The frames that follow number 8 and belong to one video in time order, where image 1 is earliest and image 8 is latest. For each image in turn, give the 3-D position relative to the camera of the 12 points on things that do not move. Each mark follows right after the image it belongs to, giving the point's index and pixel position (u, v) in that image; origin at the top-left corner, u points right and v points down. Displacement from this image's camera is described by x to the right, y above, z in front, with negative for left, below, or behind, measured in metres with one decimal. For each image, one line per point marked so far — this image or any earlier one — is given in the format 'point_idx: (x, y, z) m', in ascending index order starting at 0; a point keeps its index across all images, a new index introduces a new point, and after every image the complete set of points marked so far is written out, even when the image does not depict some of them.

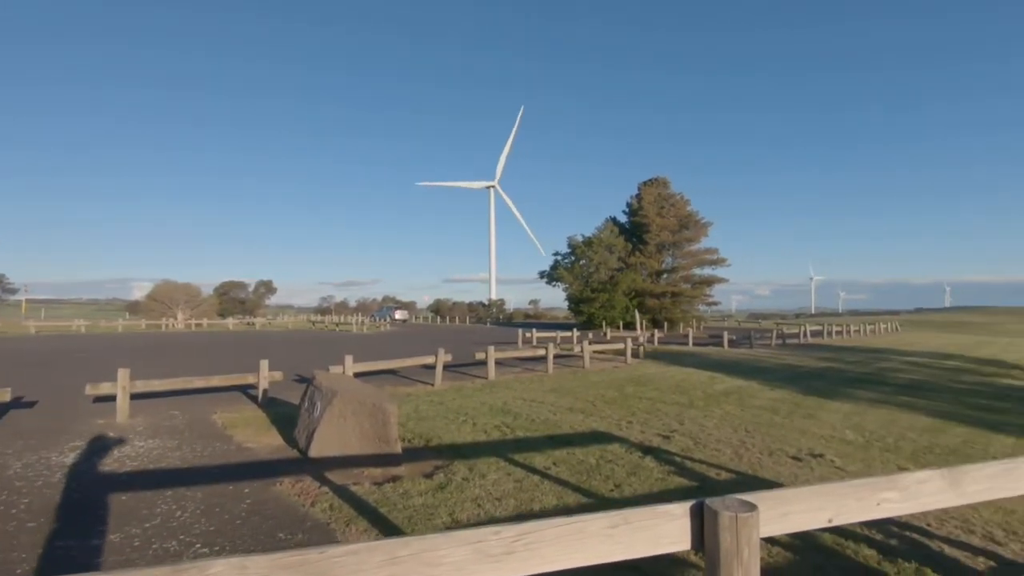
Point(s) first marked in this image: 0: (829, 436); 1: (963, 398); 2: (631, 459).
0: (+7.0, -3.3, +11.8) m
1: (+14.9, -3.7, +18.0) m
2: (+2.1, -3.0, +9.5) m
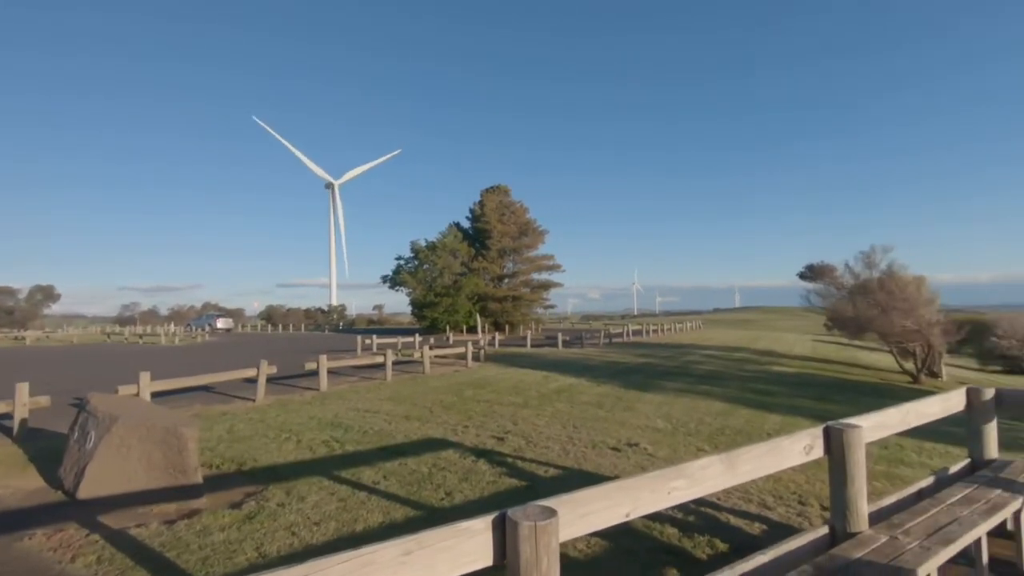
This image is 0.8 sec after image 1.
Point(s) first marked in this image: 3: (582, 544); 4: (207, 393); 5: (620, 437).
0: (+3.2, -3.3, +13.0) m
1: (+9.1, -3.8, +21.1) m
2: (-0.8, -3.1, +9.4) m
3: (+0.8, -3.0, +6.2) m
4: (-9.1, -3.2, +16.1) m
5: (+2.4, -3.3, +11.8) m
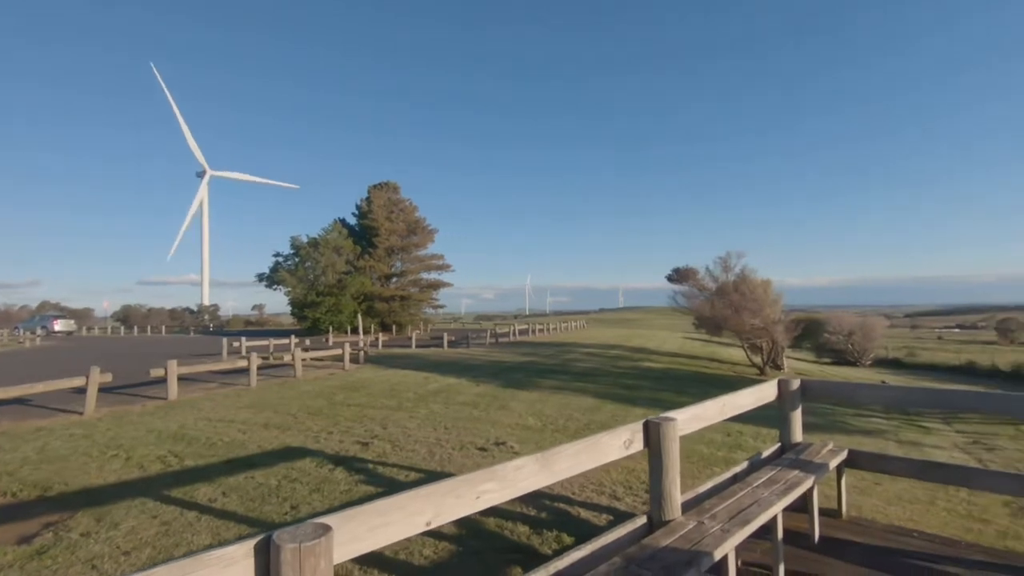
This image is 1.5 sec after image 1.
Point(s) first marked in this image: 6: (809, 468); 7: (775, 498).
0: (+0.1, -3.3, +13.2) m
1: (+4.3, -3.8, +22.3) m
2: (-3.2, -3.0, +8.8) m
3: (-0.9, -3.0, +6.1) m
4: (-12.6, -3.1, +13.8) m
5: (-0.5, -3.3, +11.9) m
6: (+3.1, -1.9, +5.6) m
7: (+2.3, -1.9, +4.8) m
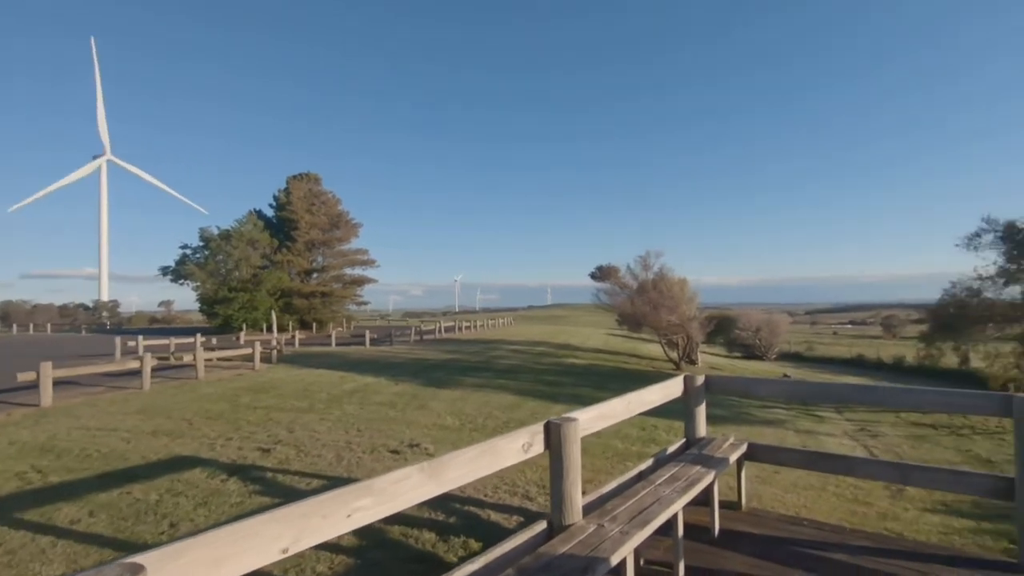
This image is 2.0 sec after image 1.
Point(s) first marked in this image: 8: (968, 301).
0: (-1.9, -3.2, +12.8) m
1: (+1.1, -3.7, +22.4) m
2: (-4.5, -3.0, +8.1) m
3: (-2.0, -2.9, +5.6) m
4: (-14.5, -2.9, +11.8) m
5: (-2.3, -3.2, +11.4) m
6: (+2.1, -1.9, +5.7) m
7: (+1.4, -1.8, +4.8) m
8: (+16.1, -0.4, +19.0) m
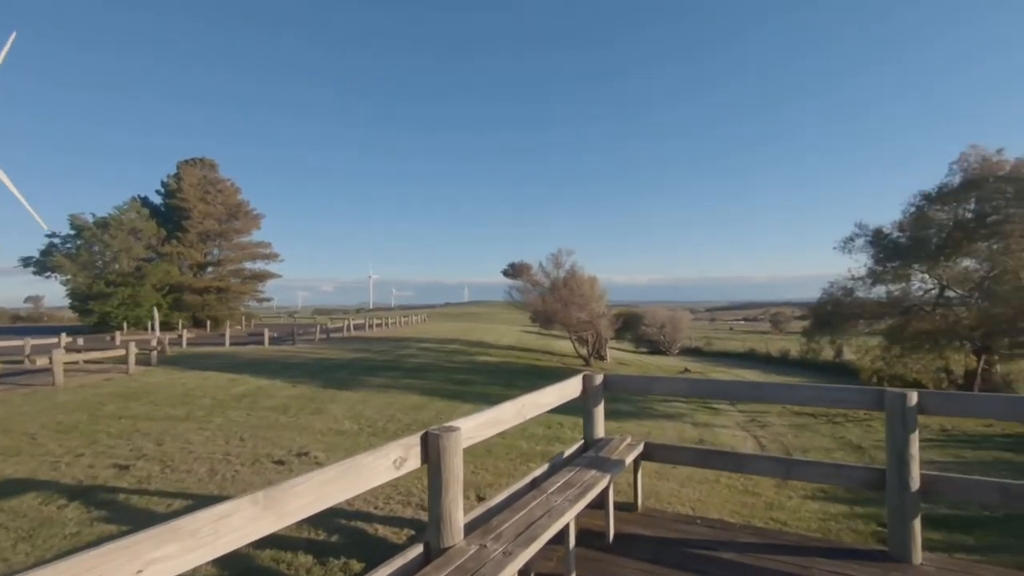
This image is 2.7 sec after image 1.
0: (-4.1, -3.1, +11.9) m
1: (-2.6, -3.6, +21.9) m
2: (-6.0, -2.9, +6.8) m
3: (-3.1, -2.8, +4.8) m
4: (-16.4, -2.7, +8.9) m
5: (-4.3, -3.1, +10.5) m
6: (+1.0, -1.8, +5.5) m
7: (+0.5, -1.8, +4.5) m
8: (+12.7, -0.4, +20.8) m
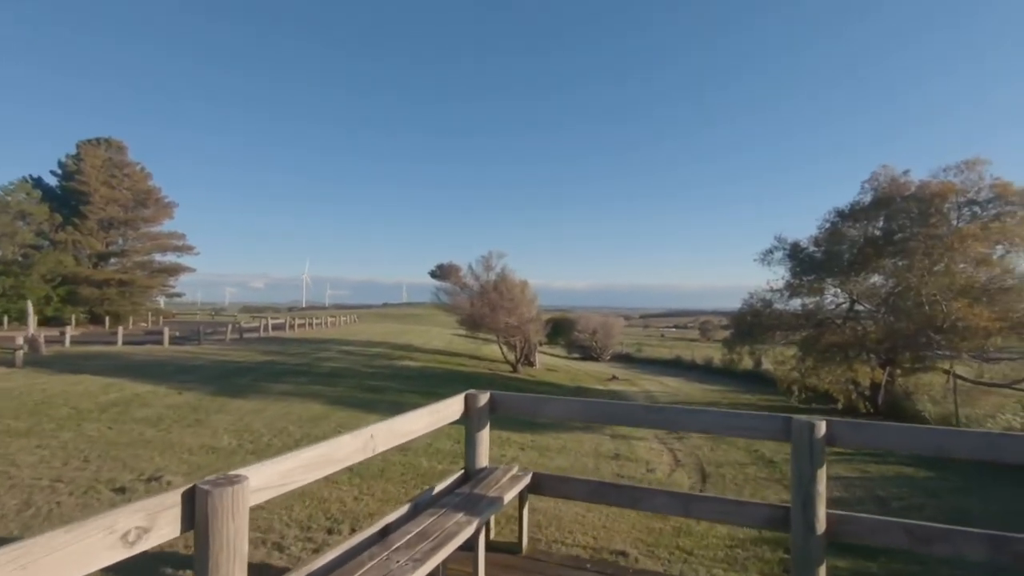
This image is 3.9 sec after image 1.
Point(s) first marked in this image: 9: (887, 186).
0: (-6.1, -3.1, +10.4) m
1: (-5.7, -3.6, +20.5) m
2: (-7.3, -2.7, +5.2) m
3: (-4.2, -2.8, +3.5) m
4: (-18.0, -2.2, +6.1) m
5: (-6.1, -3.0, +9.0) m
6: (-0.3, -1.9, +4.6) m
7: (-0.7, -1.8, +3.5) m
8: (+9.8, -0.9, +21.2) m
9: (+13.4, +3.7, +19.3) m
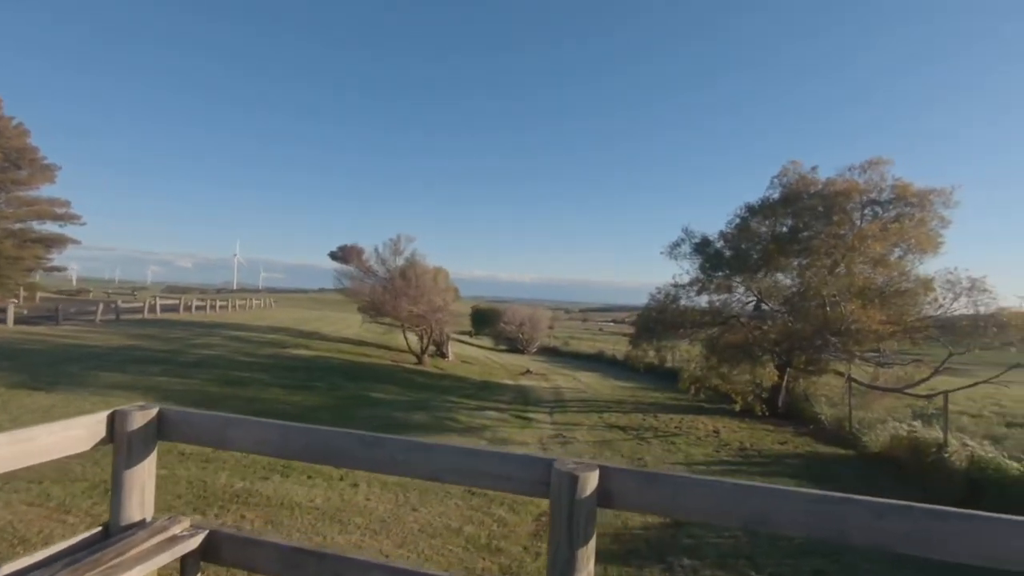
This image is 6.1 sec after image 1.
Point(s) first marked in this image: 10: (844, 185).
0: (-8.8, -2.5, +7.9) m
1: (-9.5, -2.8, +18.0) m
2: (-9.5, -2.2, +2.5) m
3: (-6.3, -2.4, +1.2) m
4: (-20.2, -1.3, +2.4) m
5: (-8.7, -2.4, +6.5) m
6: (-2.4, -1.6, +2.7) m
7: (-2.7, -1.6, +1.6) m
8: (+5.8, -0.7, +20.2) m
9: (+9.8, +3.7, +18.7) m
10: (+10.9, +3.4, +17.6) m
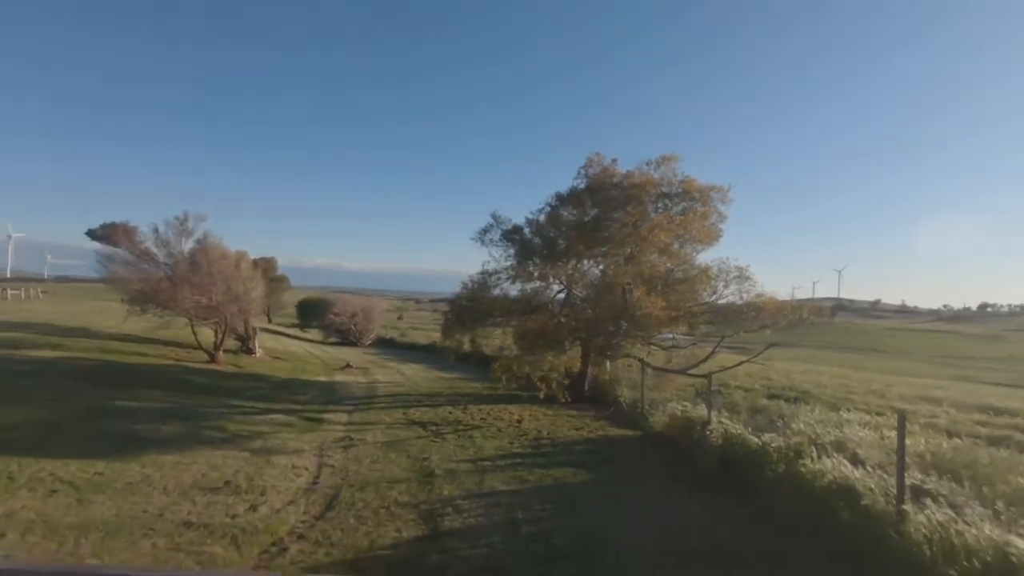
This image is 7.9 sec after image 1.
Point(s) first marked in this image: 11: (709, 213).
0: (-11.9, -2.3, +3.9) m
1: (-15.3, -2.4, +13.3) m
2: (-11.2, -2.1, -1.5) m
3: (-7.6, -2.3, -1.9) m
4: (-21.3, -1.2, -4.6) m
5: (-11.4, -2.2, +2.5) m
6: (-4.3, -1.5, +0.6) m
7: (-4.3, -1.5, -0.5) m
8: (-1.2, -0.2, +19.7) m
9: (+3.1, +4.1, +19.2) m
10: (+4.4, +3.8, +18.5) m
11: (+6.9, +2.6, +18.8) m
